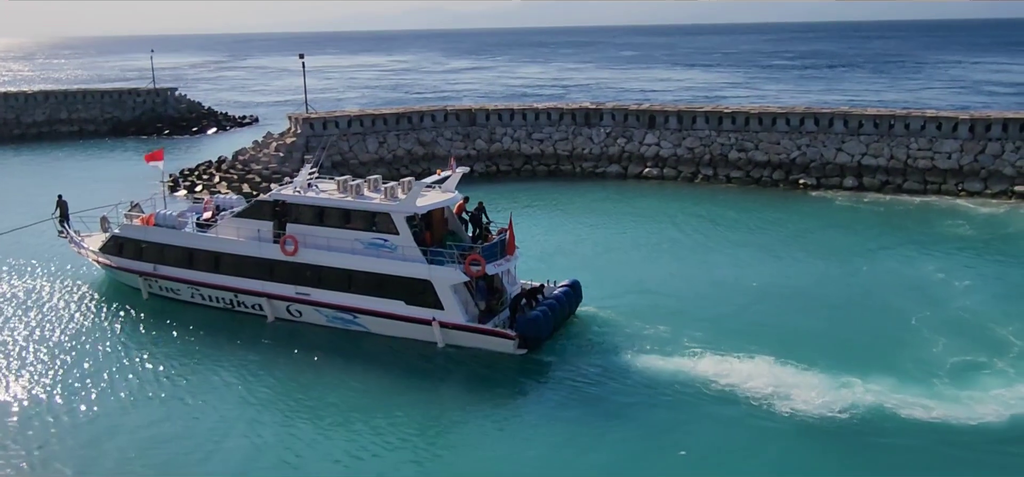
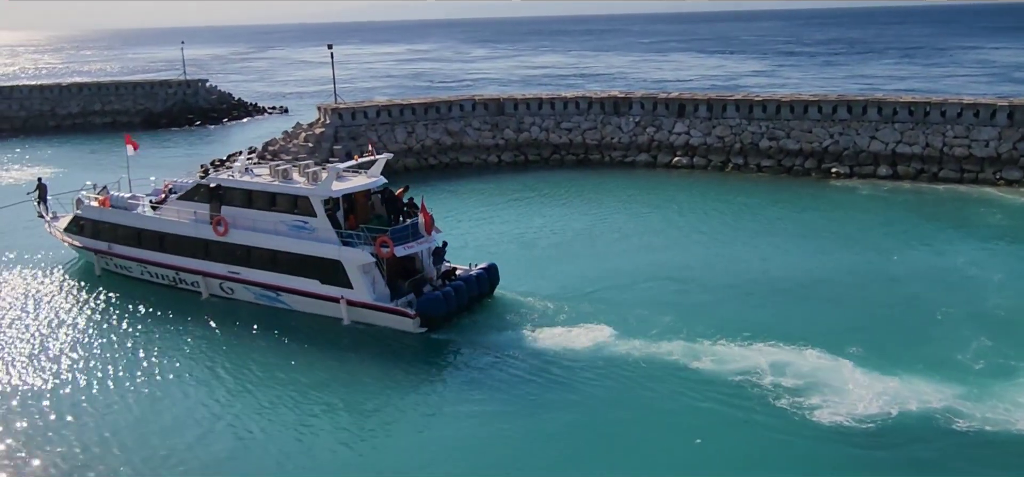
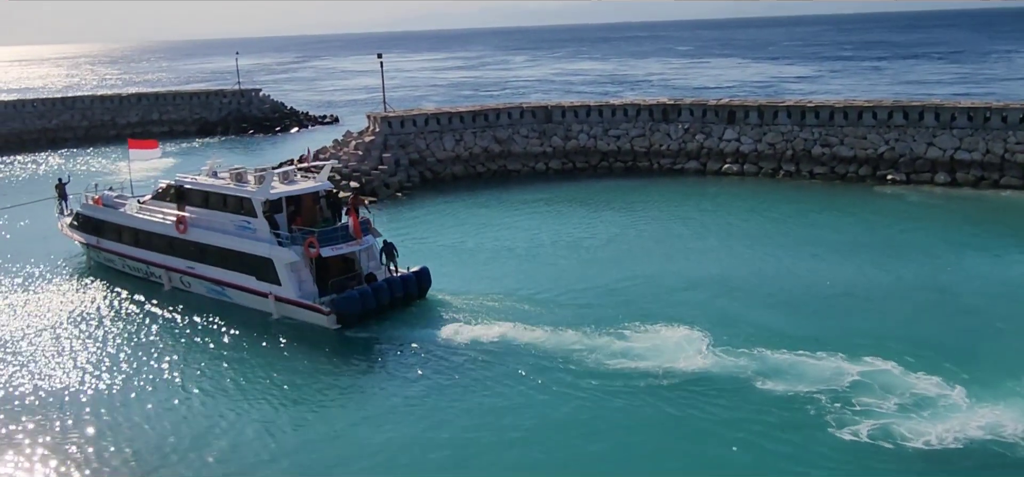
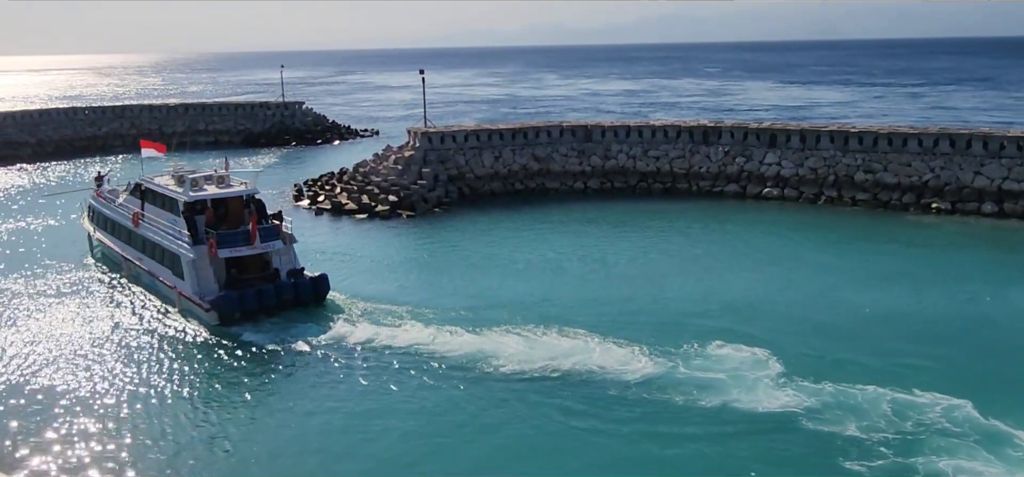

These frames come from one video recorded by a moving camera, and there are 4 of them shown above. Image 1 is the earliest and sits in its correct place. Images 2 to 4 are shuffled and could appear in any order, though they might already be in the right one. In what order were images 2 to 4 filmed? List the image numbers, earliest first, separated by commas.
2, 3, 4
